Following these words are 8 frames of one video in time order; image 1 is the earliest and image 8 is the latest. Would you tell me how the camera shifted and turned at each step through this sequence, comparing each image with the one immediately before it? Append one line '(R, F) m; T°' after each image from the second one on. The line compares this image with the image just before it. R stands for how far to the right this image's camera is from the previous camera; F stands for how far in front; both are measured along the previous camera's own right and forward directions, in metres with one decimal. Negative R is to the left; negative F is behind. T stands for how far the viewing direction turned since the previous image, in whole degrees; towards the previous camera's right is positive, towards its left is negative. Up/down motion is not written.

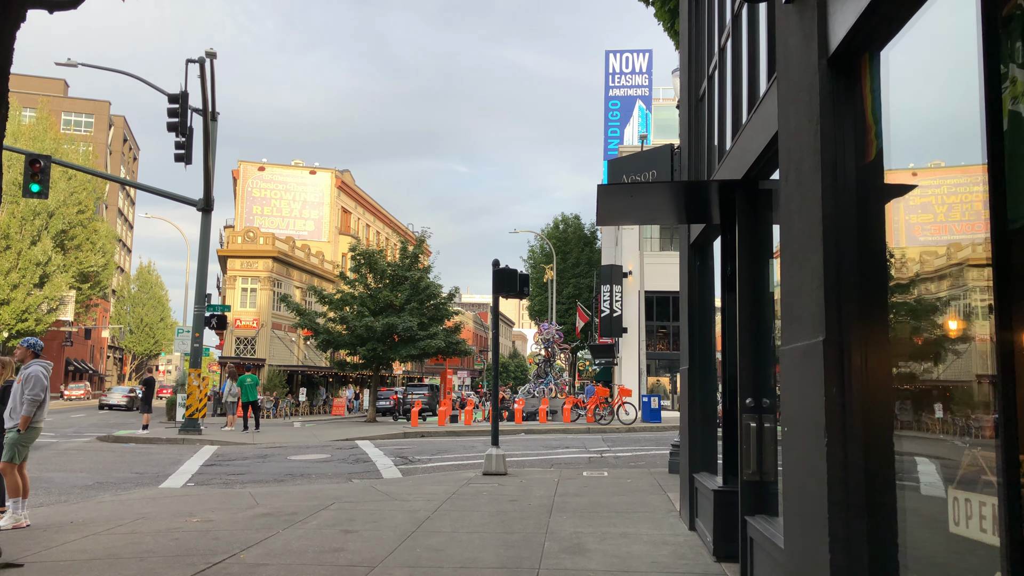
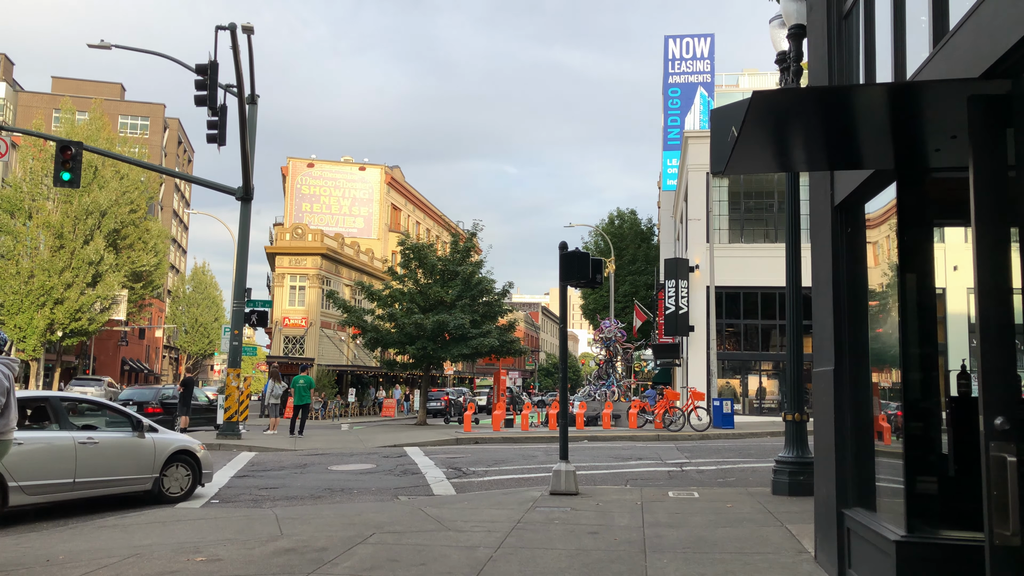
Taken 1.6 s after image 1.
(-0.2, +1.7) m; -3°
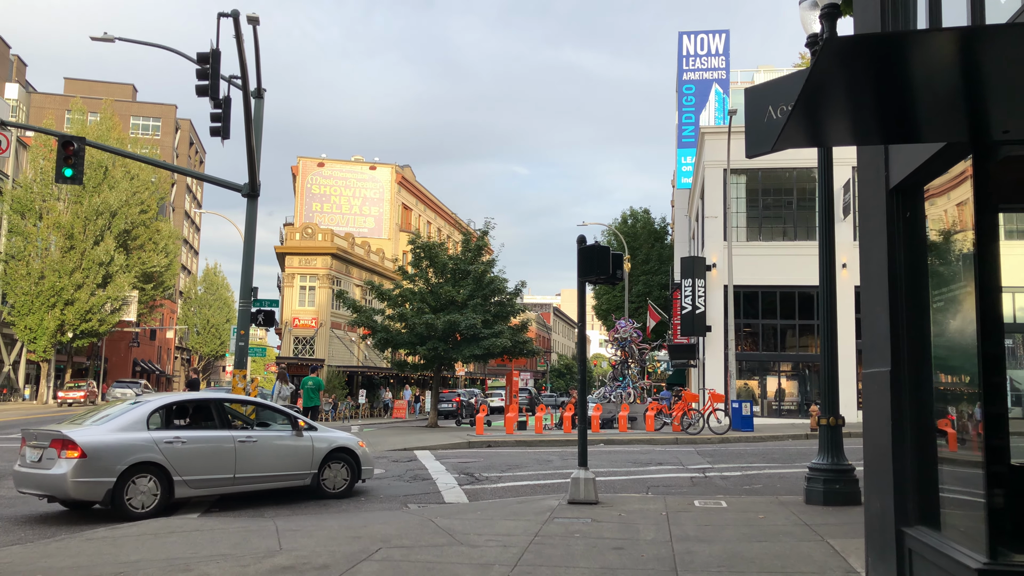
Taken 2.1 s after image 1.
(0.0, +0.6) m; -1°
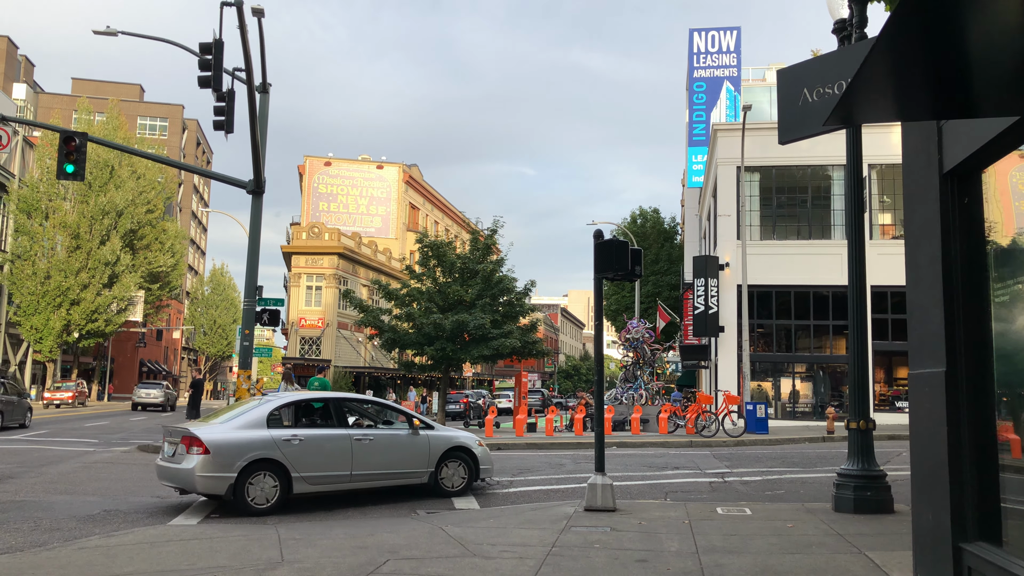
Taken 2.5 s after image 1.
(-0.1, +0.4) m; 0°
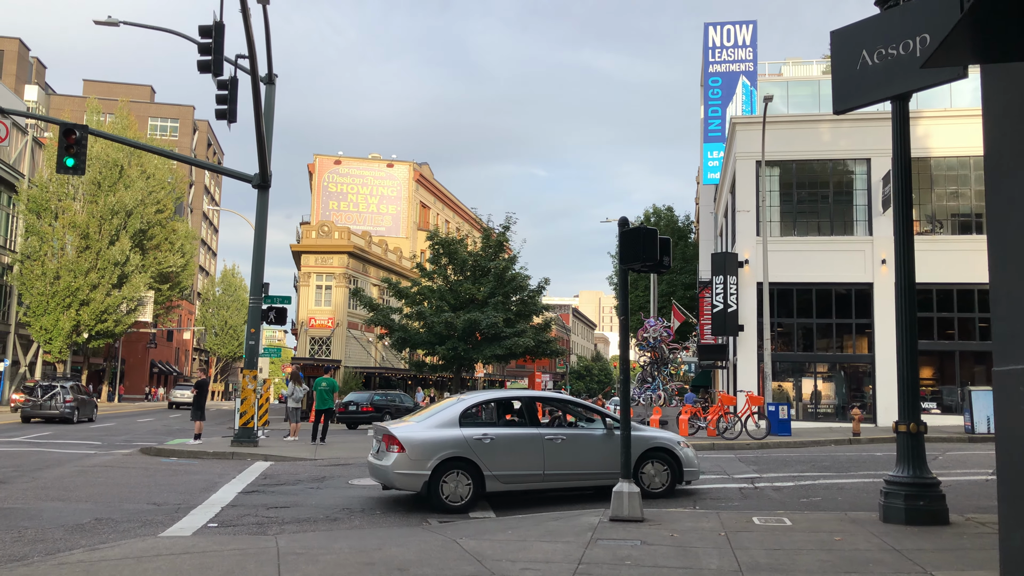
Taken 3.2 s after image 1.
(-0.1, +0.7) m; -1°
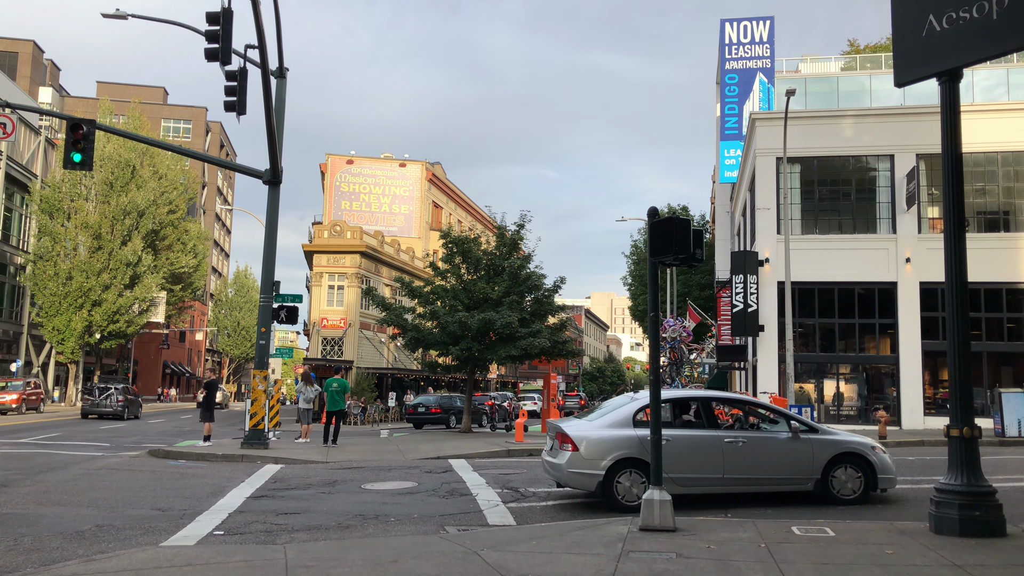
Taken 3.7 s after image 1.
(-0.1, +0.5) m; -1°
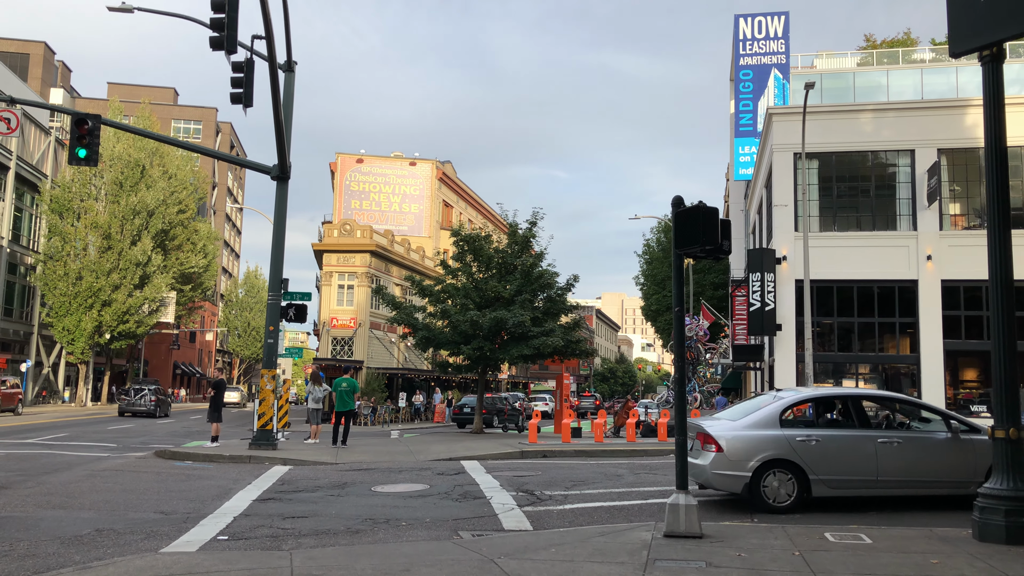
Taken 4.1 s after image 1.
(-0.1, +0.4) m; -1°
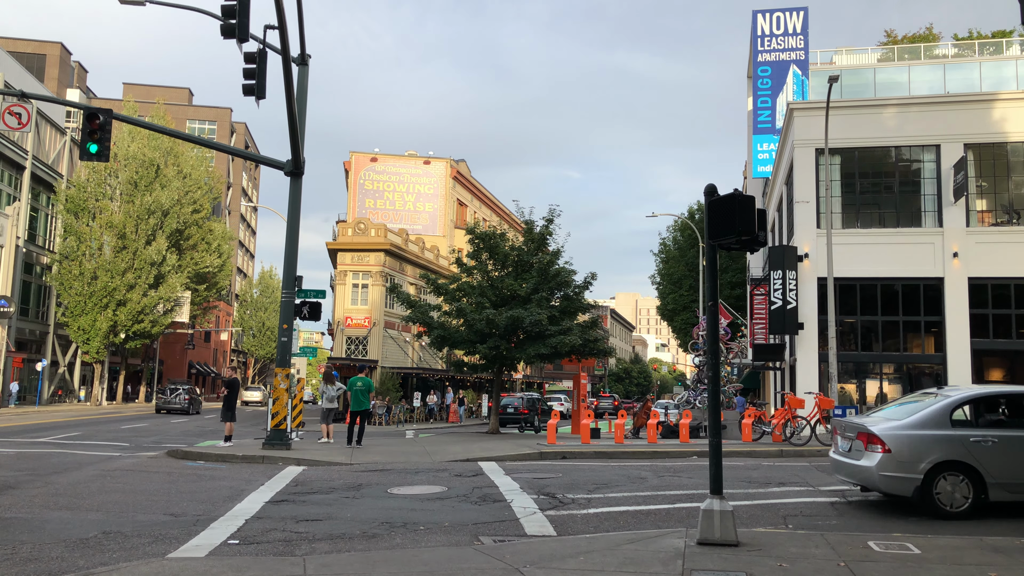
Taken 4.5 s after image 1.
(-0.1, +0.4) m; -1°
